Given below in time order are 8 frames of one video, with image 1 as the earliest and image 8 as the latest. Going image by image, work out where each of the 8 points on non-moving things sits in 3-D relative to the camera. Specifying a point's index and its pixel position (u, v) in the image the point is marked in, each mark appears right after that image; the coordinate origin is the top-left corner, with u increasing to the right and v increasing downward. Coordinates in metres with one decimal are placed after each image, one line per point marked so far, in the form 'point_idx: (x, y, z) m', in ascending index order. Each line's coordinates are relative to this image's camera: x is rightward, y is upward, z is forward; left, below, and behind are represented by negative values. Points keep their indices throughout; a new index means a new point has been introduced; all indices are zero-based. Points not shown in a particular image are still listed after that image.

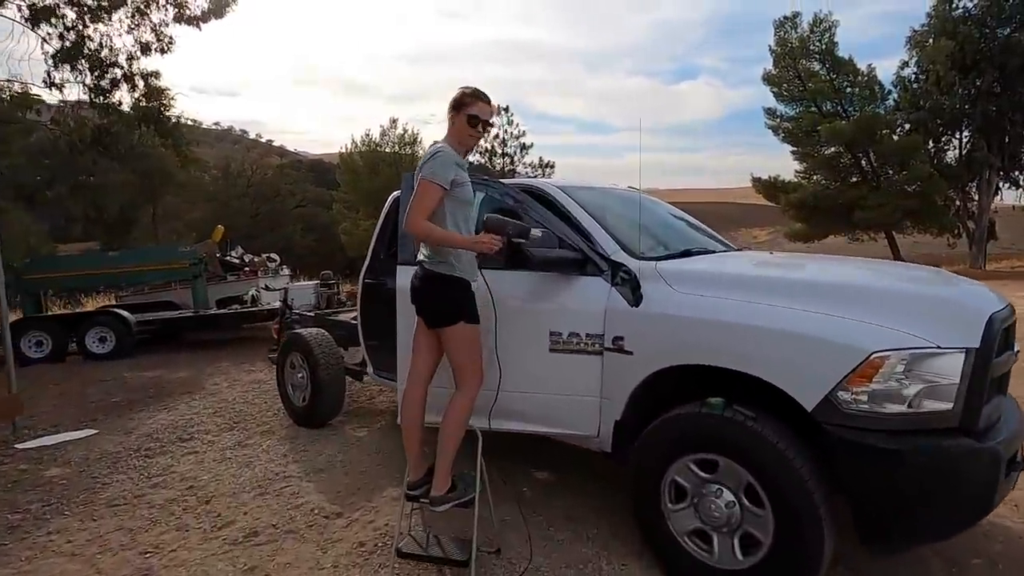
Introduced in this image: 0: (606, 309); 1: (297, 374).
0: (+0.4, -0.1, +3.7) m
1: (-1.5, -0.6, +5.6) m
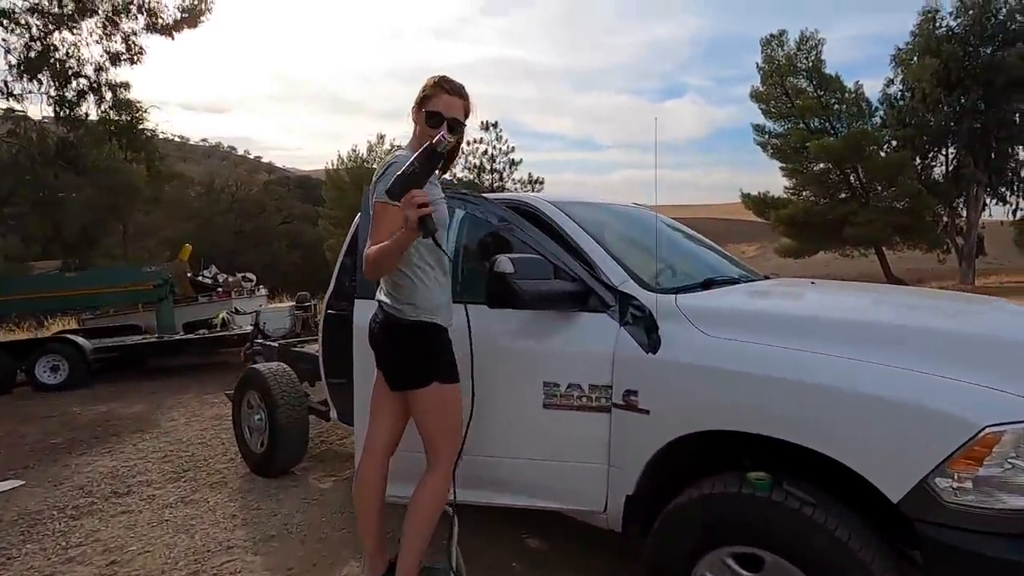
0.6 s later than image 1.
0: (+0.4, -0.3, +3.0) m
1: (-1.5, -0.8, +4.9) m
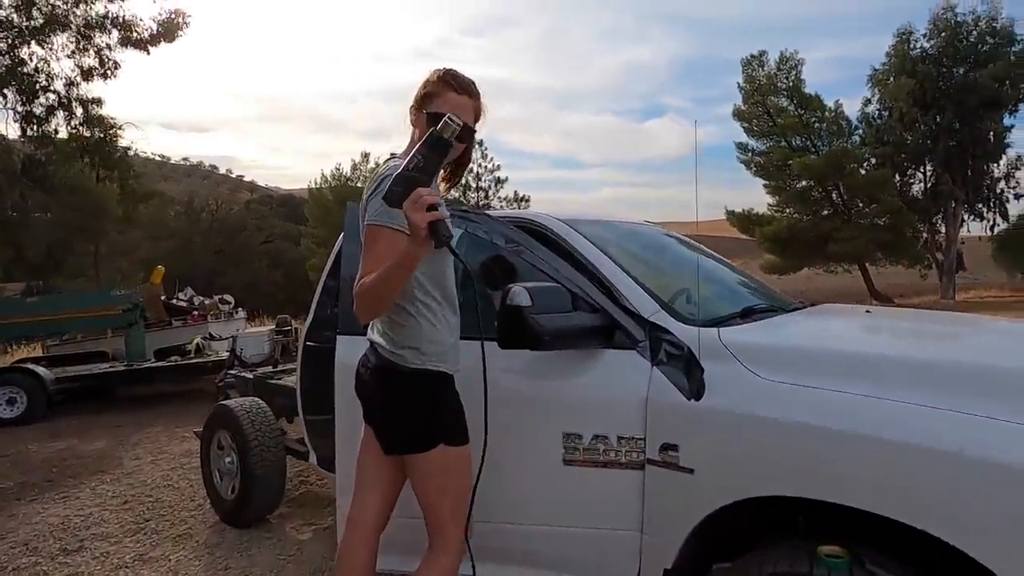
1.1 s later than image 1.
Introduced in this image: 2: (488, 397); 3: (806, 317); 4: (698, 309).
0: (+0.4, -0.4, +2.5) m
1: (-1.5, -0.9, +4.4) m
2: (-0.1, -0.4, +2.9) m
3: (+1.1, -0.1, +3.0) m
4: (+0.7, -0.1, +2.9) m
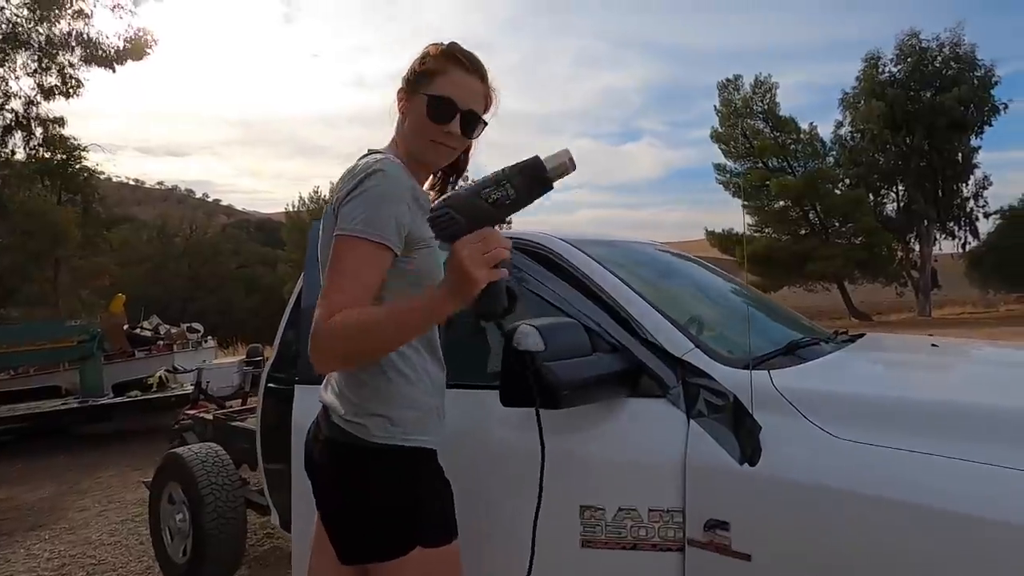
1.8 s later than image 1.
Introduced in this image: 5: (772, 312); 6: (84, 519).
0: (+0.4, -0.4, +2.0) m
1: (-1.6, -1.1, +3.9) m
2: (-0.1, -0.5, +2.4) m
3: (+1.0, -0.2, +2.5) m
4: (+0.6, -0.2, +2.4) m
5: (+1.0, -0.1, +3.0) m
6: (-2.6, -1.4, +5.0) m
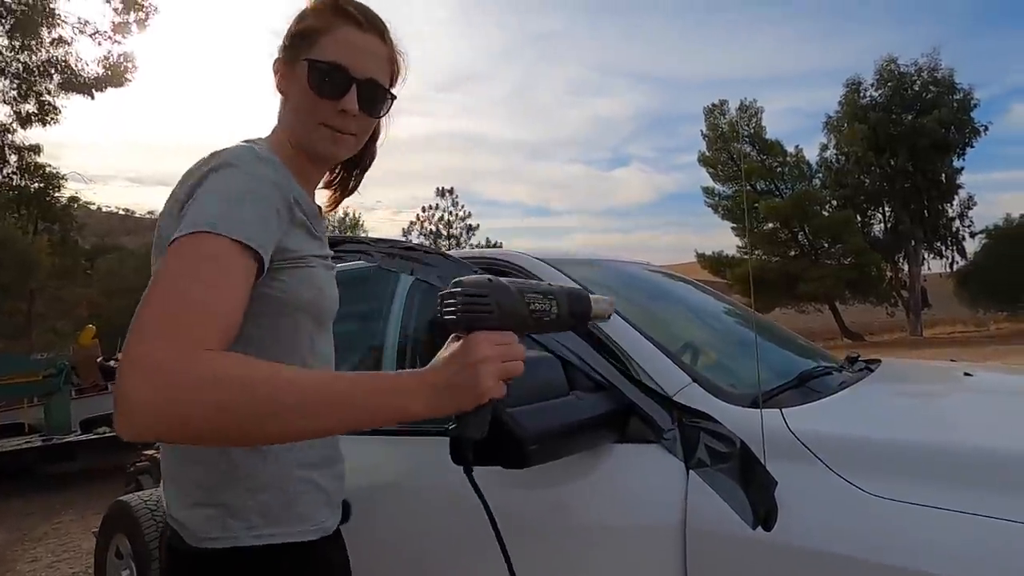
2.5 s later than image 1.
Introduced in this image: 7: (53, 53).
0: (+0.4, -0.5, +1.7) m
1: (-1.6, -1.2, +3.5) m
2: (-0.2, -0.6, +2.1) m
3: (+1.0, -0.3, +2.2) m
4: (+0.6, -0.2, +2.1) m
5: (+0.9, -0.2, +2.7) m
6: (-2.7, -1.6, +4.7) m
7: (-6.6, +3.4, +12.0) m
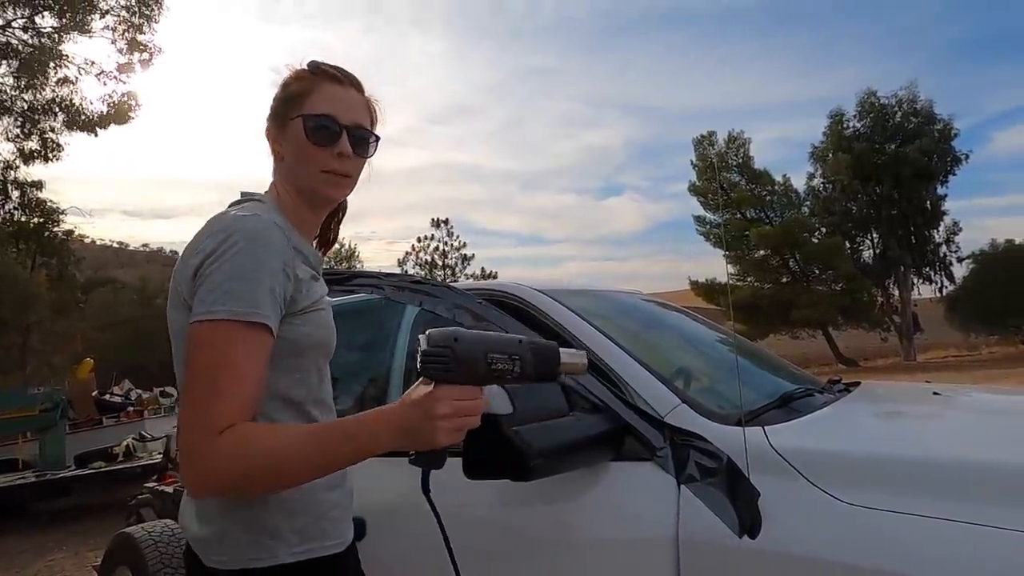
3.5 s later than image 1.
0: (+0.4, -0.6, +1.8) m
1: (-1.6, -1.3, +3.6) m
2: (-0.2, -0.6, +2.2) m
3: (+1.0, -0.3, +2.3) m
4: (+0.6, -0.3, +2.3) m
5: (+0.9, -0.3, +2.9) m
6: (-2.7, -1.8, +4.7) m
7: (-6.7, +2.9, +12.2) m
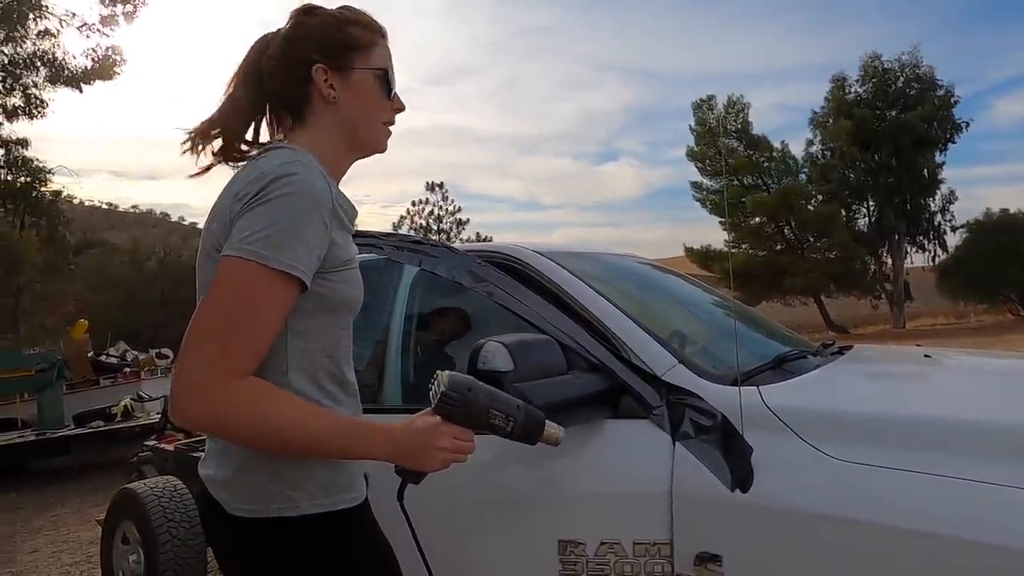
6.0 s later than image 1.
0: (+0.4, -0.5, +1.9) m
1: (-1.7, -1.2, +3.7) m
2: (-0.2, -0.5, +2.3) m
3: (+1.0, -0.2, +2.4) m
4: (+0.6, -0.2, +2.3) m
5: (+0.9, -0.1, +2.9) m
6: (-2.7, -1.5, +4.8) m
7: (-6.8, +3.5, +12.0) m
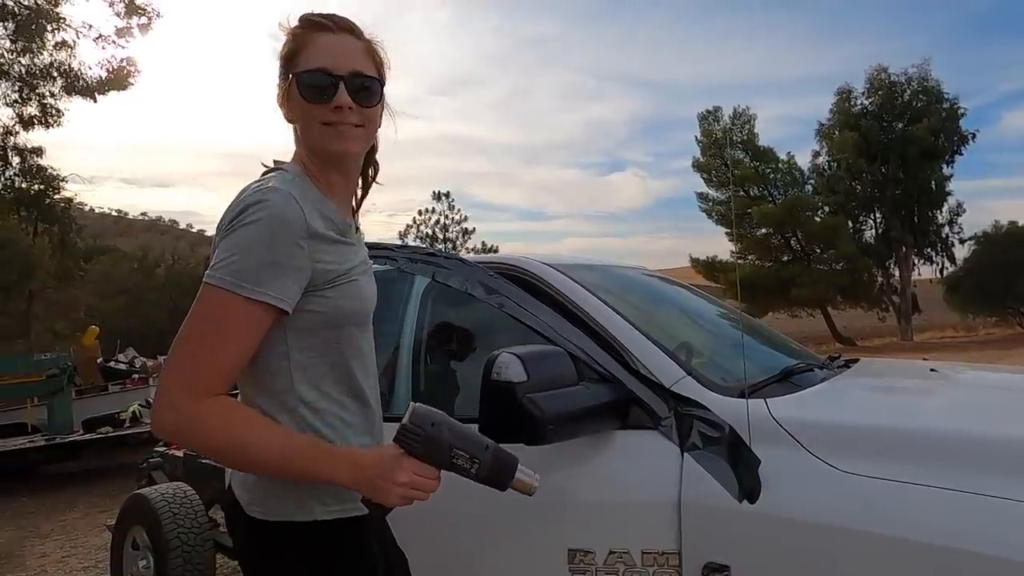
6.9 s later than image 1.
0: (+0.4, -0.5, +1.9) m
1: (-1.6, -1.2, +3.7) m
2: (-0.2, -0.6, +2.3) m
3: (+1.0, -0.3, +2.4) m
4: (+0.6, -0.2, +2.3) m
5: (+0.9, -0.2, +2.9) m
6: (-2.7, -1.6, +4.8) m
7: (-6.7, +3.4, +12.1) m
